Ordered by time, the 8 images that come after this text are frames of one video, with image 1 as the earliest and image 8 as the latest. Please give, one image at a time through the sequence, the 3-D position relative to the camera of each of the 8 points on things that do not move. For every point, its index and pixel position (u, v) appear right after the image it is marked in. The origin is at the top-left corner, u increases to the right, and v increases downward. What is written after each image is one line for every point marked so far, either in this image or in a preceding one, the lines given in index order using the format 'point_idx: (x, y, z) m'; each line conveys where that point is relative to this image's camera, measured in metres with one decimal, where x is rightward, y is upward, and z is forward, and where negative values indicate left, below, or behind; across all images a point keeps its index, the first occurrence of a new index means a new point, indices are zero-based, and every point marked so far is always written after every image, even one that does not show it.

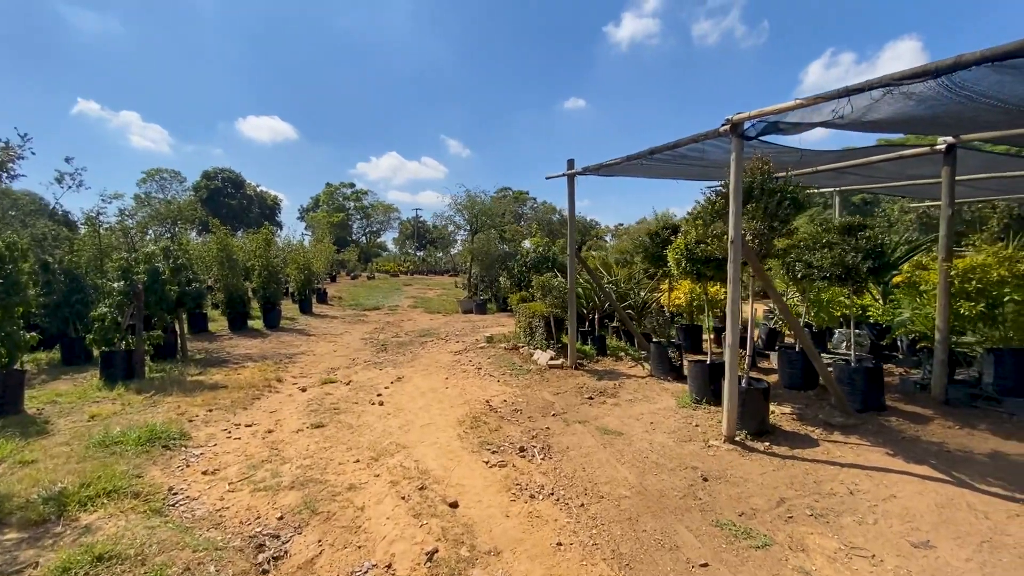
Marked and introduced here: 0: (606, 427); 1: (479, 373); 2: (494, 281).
0: (+1.0, -1.4, +4.9) m
1: (-0.5, -1.3, +7.4) m
2: (-0.7, +0.3, +17.6) m
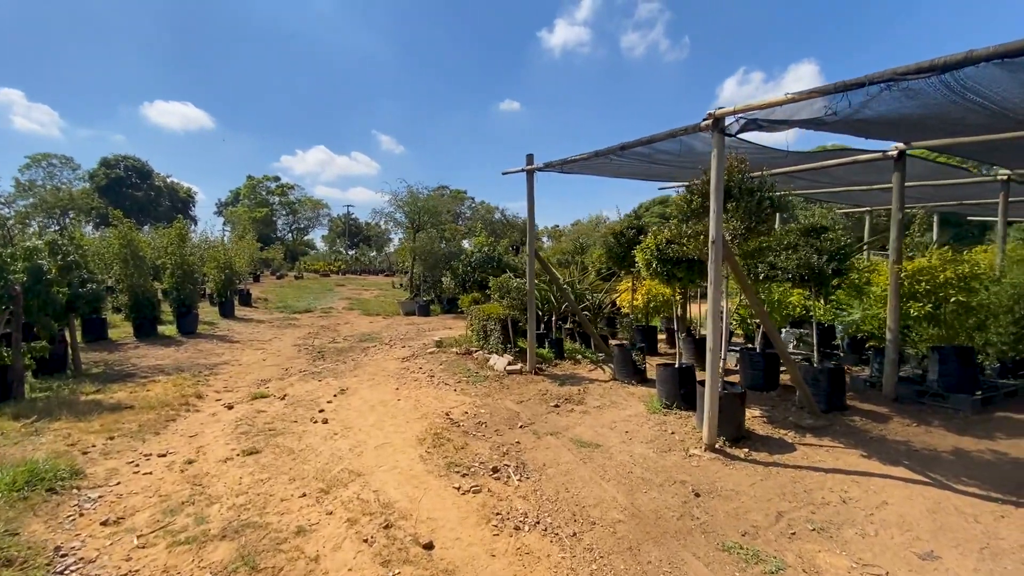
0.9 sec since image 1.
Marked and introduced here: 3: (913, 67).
0: (+0.7, -1.5, +4.5) m
1: (-1.2, -1.4, +6.8) m
2: (-2.7, +0.2, +16.9) m
3: (+2.4, +1.3, +2.8) m
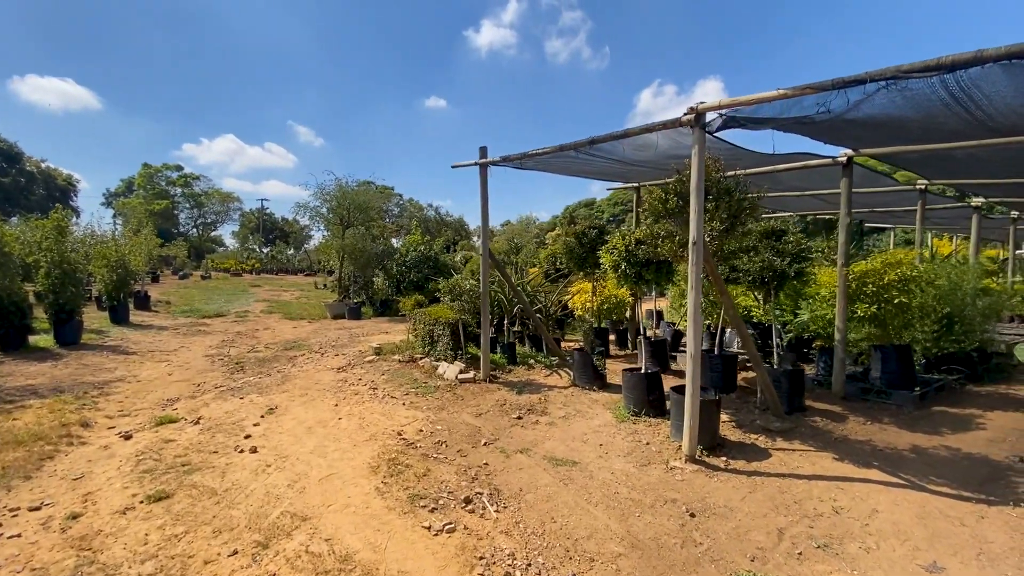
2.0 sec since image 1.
0: (+0.4, -1.5, +4.2) m
1: (-1.8, -1.4, +6.1) m
2: (-4.8, +0.2, +15.9) m
3: (+2.3, +1.3, +2.7) m
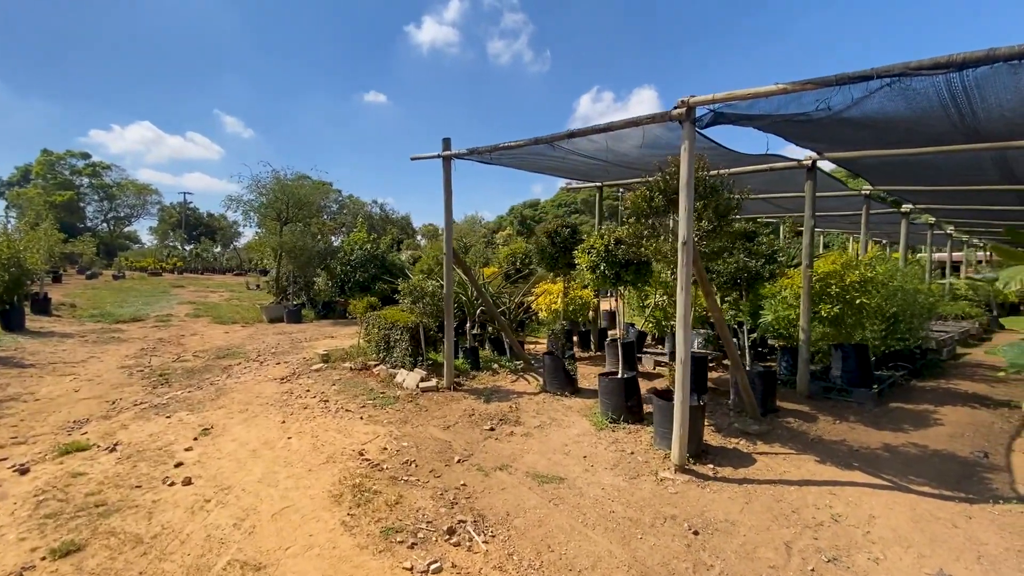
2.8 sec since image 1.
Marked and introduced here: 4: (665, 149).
0: (+0.2, -1.5, +3.9) m
1: (-2.2, -1.4, +5.6) m
2: (-6.4, +0.2, +14.9) m
3: (+2.3, +1.2, +2.6) m
4: (+1.8, +1.5, +5.4) m
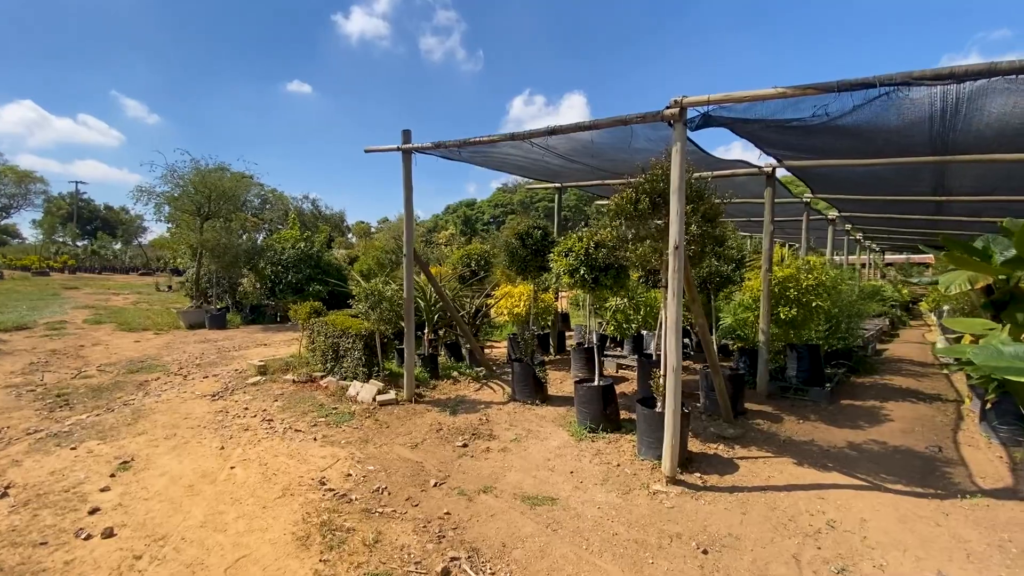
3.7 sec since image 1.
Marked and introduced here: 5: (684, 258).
0: (+0.1, -1.6, +3.6) m
1: (-2.5, -1.5, +4.9) m
2: (-8.0, +0.1, +13.5) m
3: (+2.3, +1.2, +2.6) m
4: (+1.4, +1.5, +5.3) m
5: (+1.3, +0.2, +3.7) m
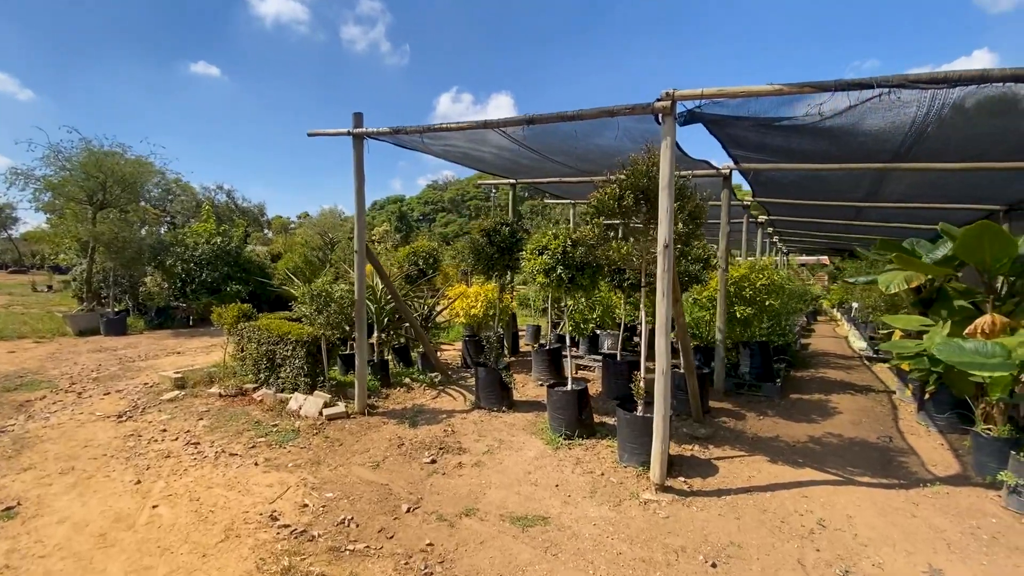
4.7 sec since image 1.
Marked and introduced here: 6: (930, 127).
0: (0.0, -1.6, +3.3) m
1: (-2.8, -1.5, +4.2) m
2: (-9.5, +0.1, +11.9) m
3: (+2.4, +1.2, +2.7) m
4: (+1.0, +1.5, +5.2) m
5: (+1.2, +0.2, +3.5) m
6: (+2.9, +1.1, +3.2) m
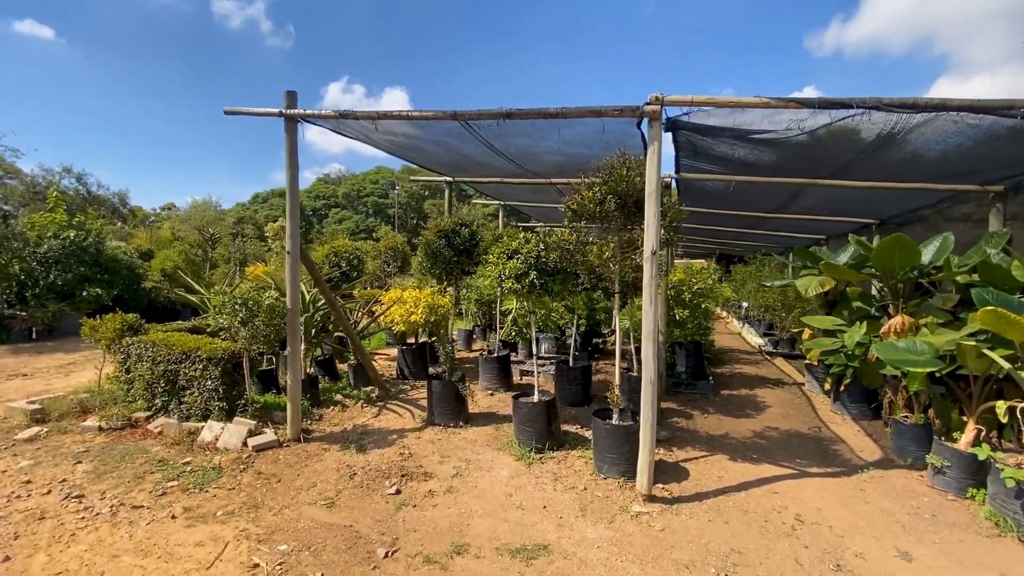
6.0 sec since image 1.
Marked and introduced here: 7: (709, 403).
0: (0.0, -1.6, +3.0) m
1: (-2.9, -1.6, +3.3) m
2: (-11.2, 0.0, +9.4) m
3: (+2.4, +1.2, +2.9) m
4: (+0.6, +1.4, +5.0) m
5: (+1.1, +0.2, +3.5) m
6: (+2.8, +1.0, +3.5) m
7: (+2.4, -1.4, +5.8) m
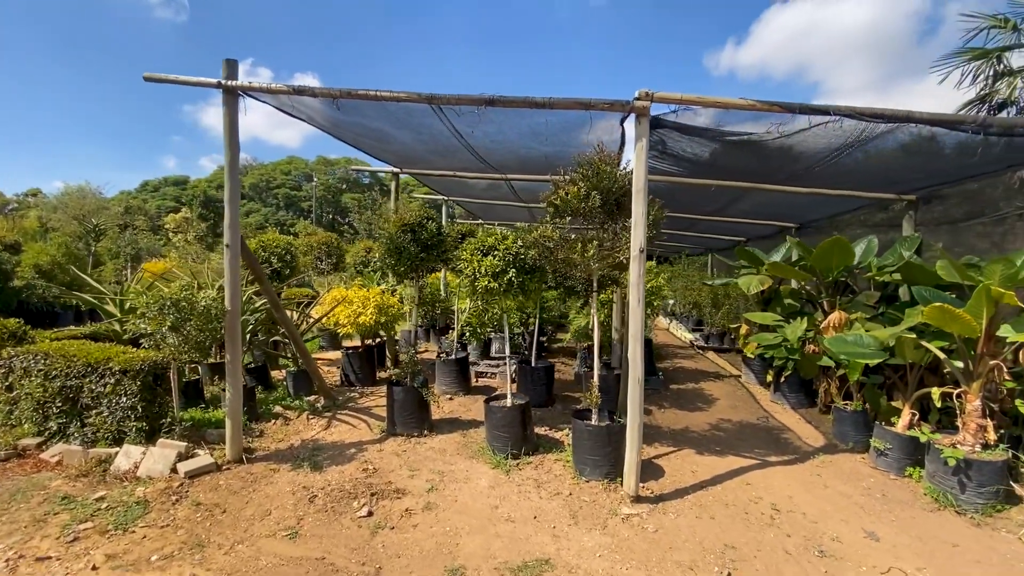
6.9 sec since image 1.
0: (0.0, -1.6, +2.8) m
1: (-2.9, -1.6, +2.6) m
2: (-12.1, 0.0, +7.2) m
3: (+2.3, +1.2, +3.1) m
4: (+0.2, +1.4, +4.9) m
5: (+1.0, +0.2, +3.5) m
6: (+2.6, +1.1, +3.8) m
7: (+1.9, -1.4, +6.0) m
